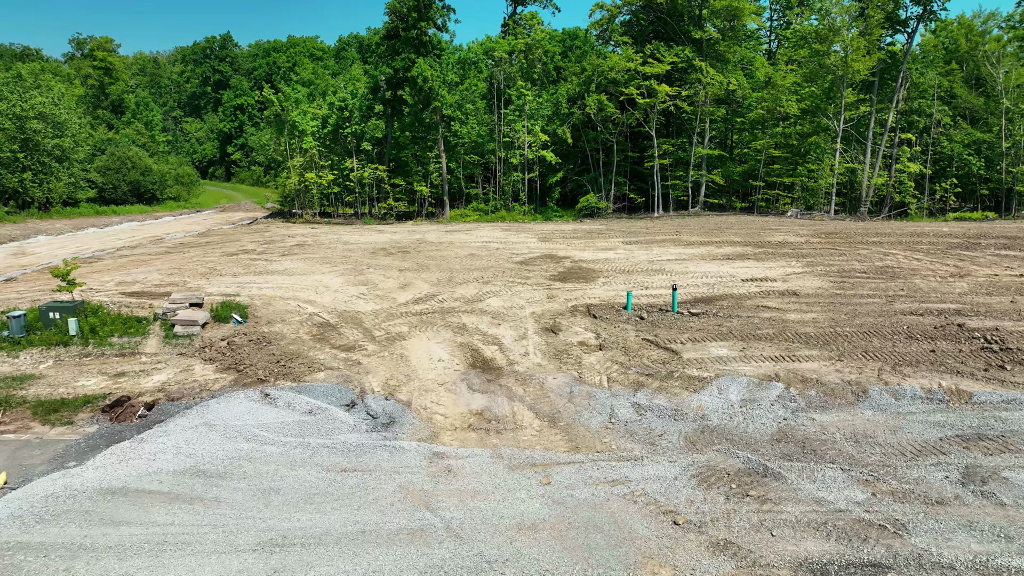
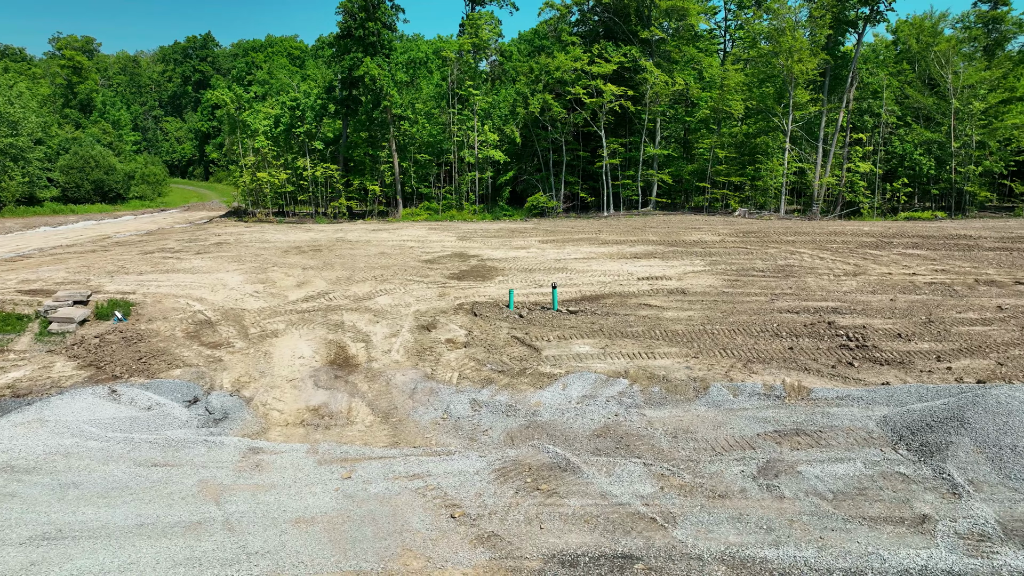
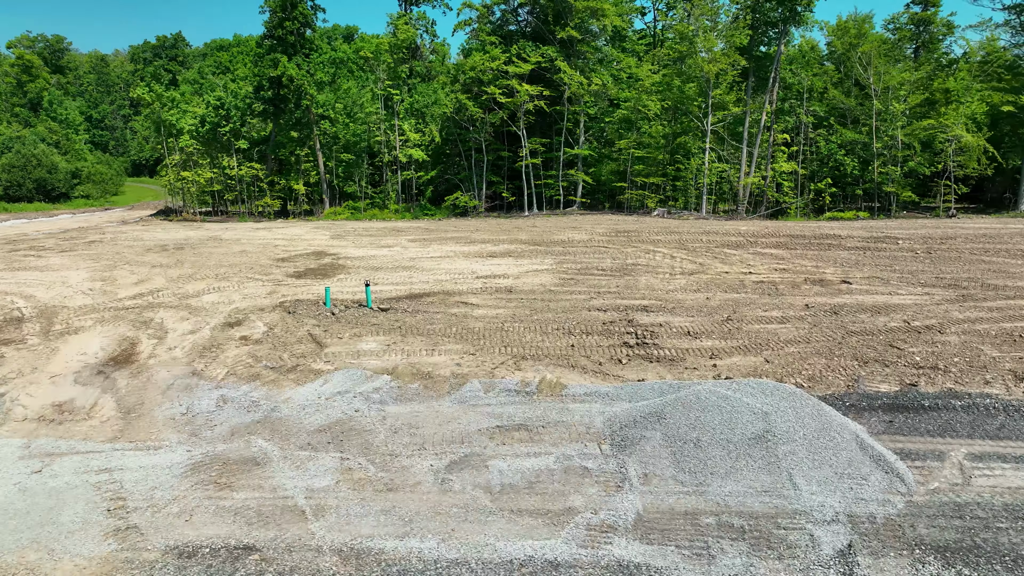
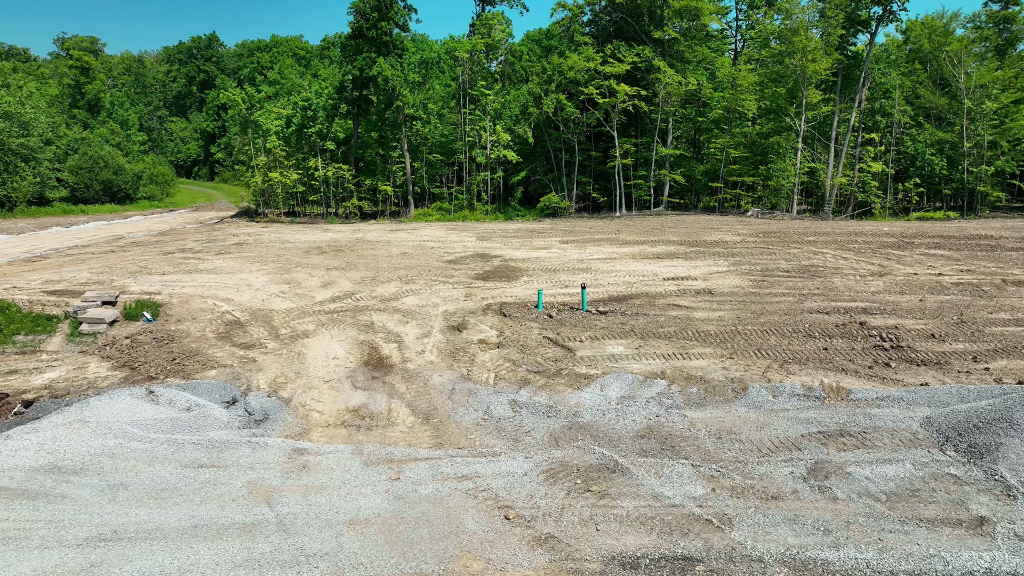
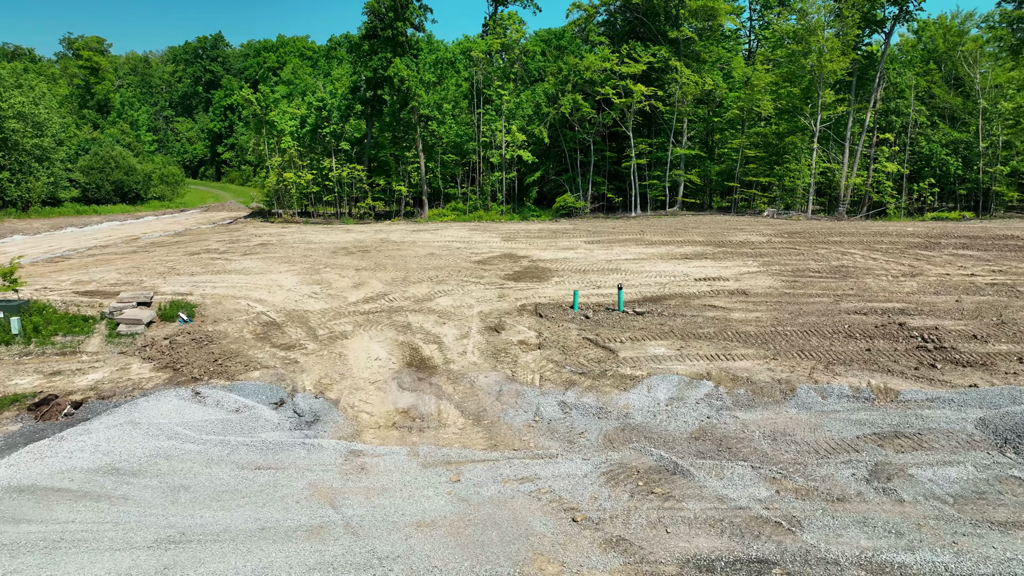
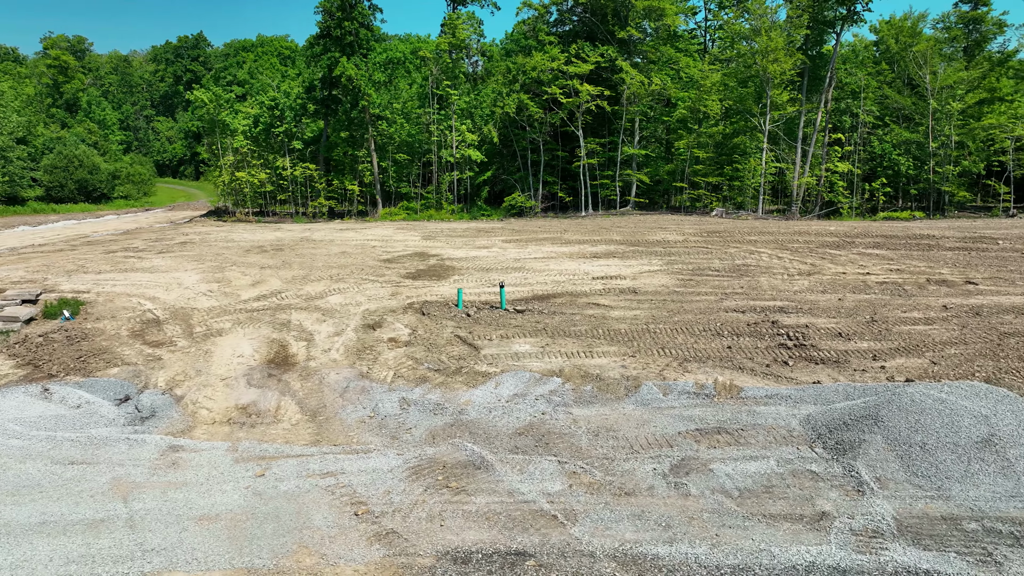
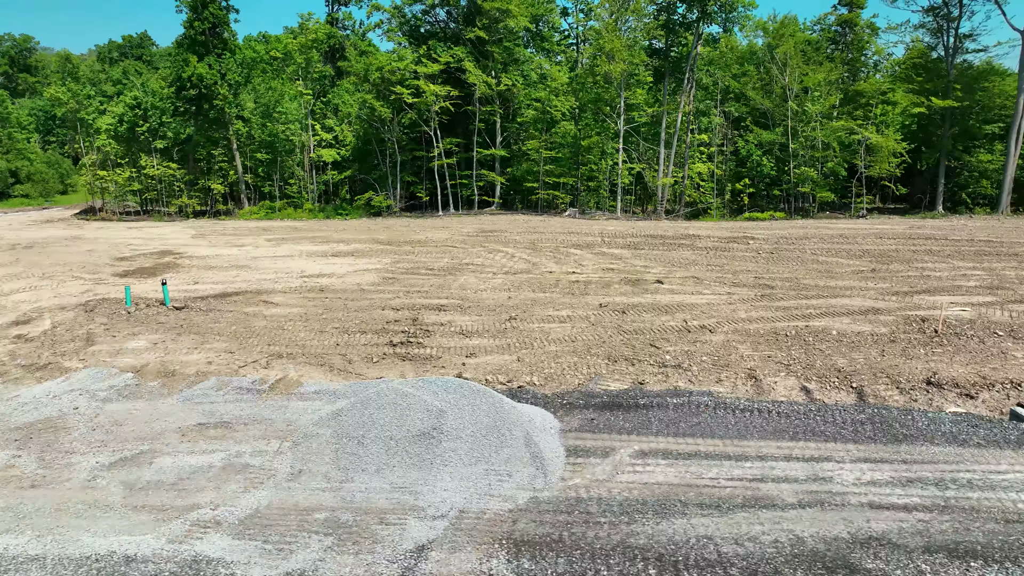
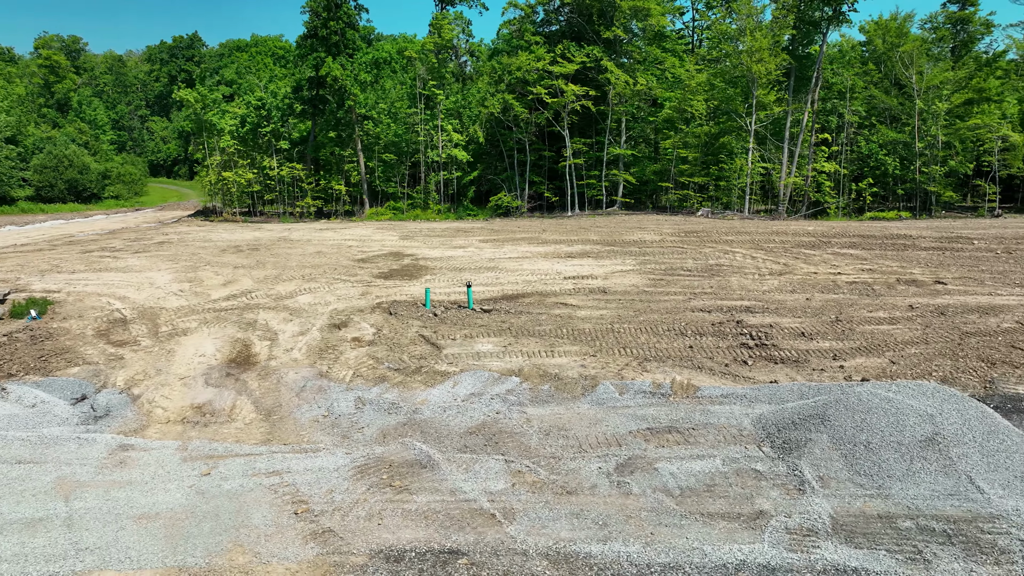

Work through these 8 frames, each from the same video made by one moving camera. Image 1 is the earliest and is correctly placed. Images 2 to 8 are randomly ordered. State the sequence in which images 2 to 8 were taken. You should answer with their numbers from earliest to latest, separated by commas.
5, 4, 2, 6, 8, 3, 7
